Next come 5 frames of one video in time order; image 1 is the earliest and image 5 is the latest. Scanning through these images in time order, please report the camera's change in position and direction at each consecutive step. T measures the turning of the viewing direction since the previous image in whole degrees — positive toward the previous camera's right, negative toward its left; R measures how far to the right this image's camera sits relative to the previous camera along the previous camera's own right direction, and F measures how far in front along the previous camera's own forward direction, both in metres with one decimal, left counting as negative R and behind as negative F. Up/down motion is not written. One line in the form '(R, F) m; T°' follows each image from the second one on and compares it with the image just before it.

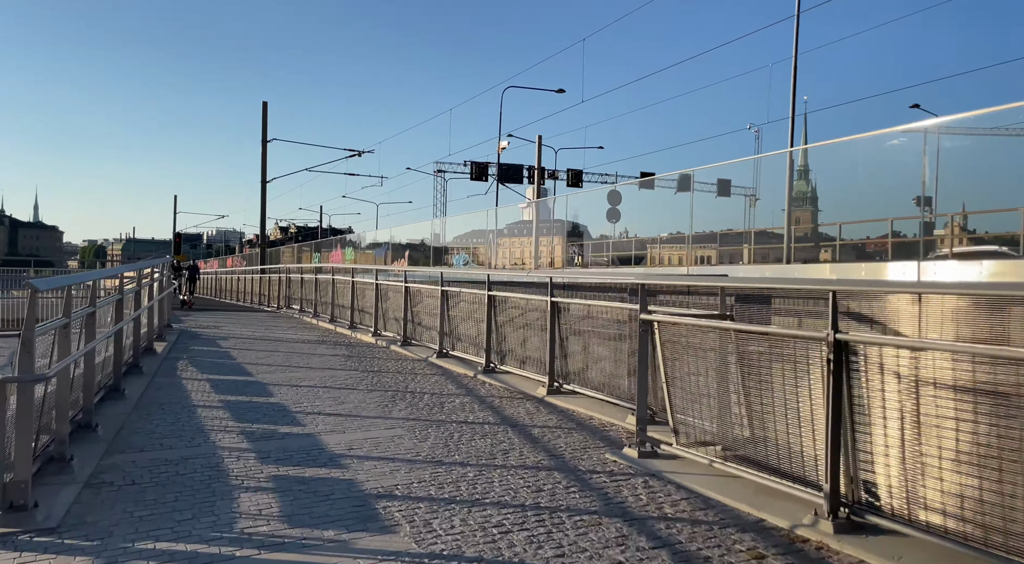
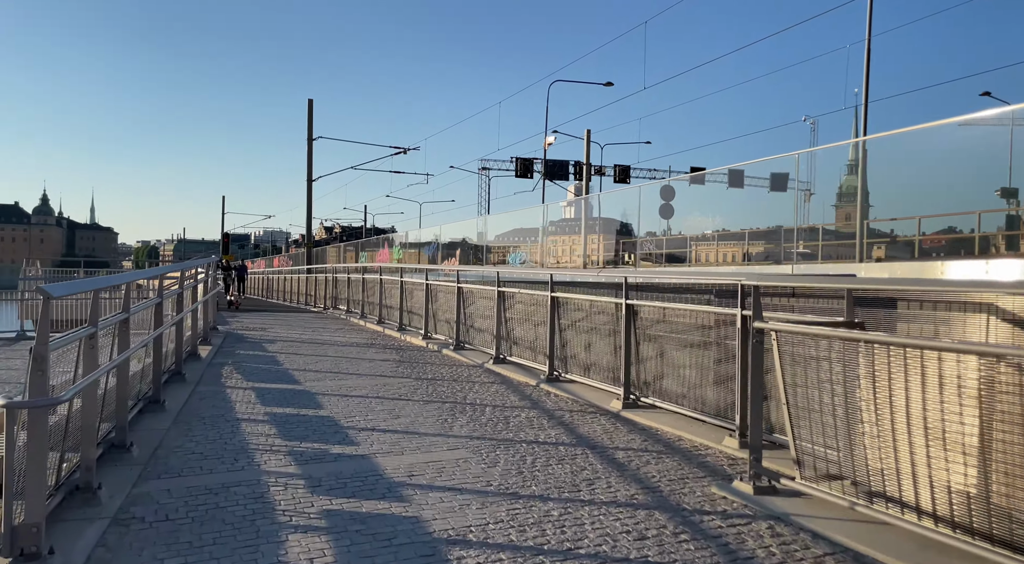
(-0.2, +0.8) m; -3°
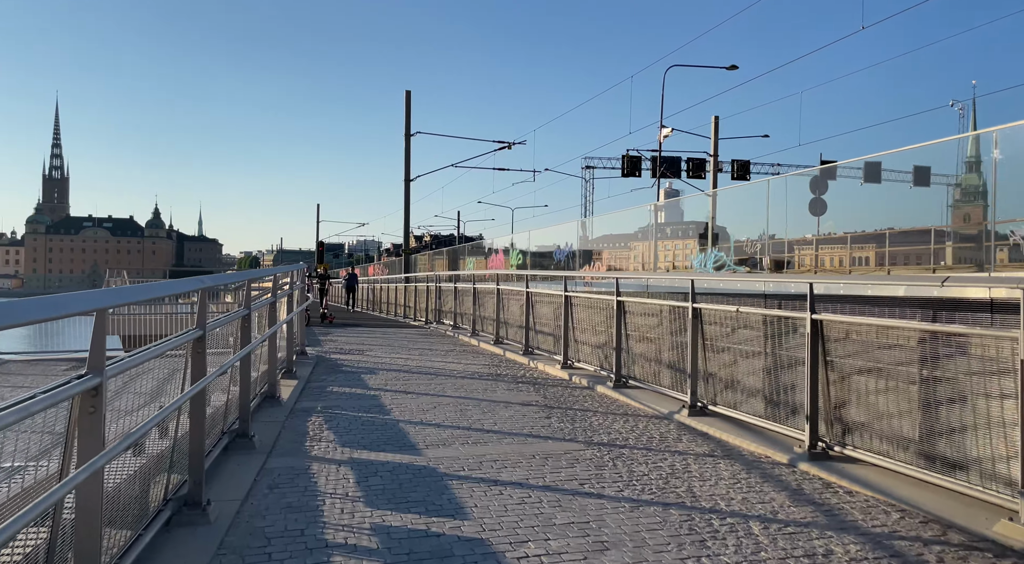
(-1.0, +3.2) m; -6°
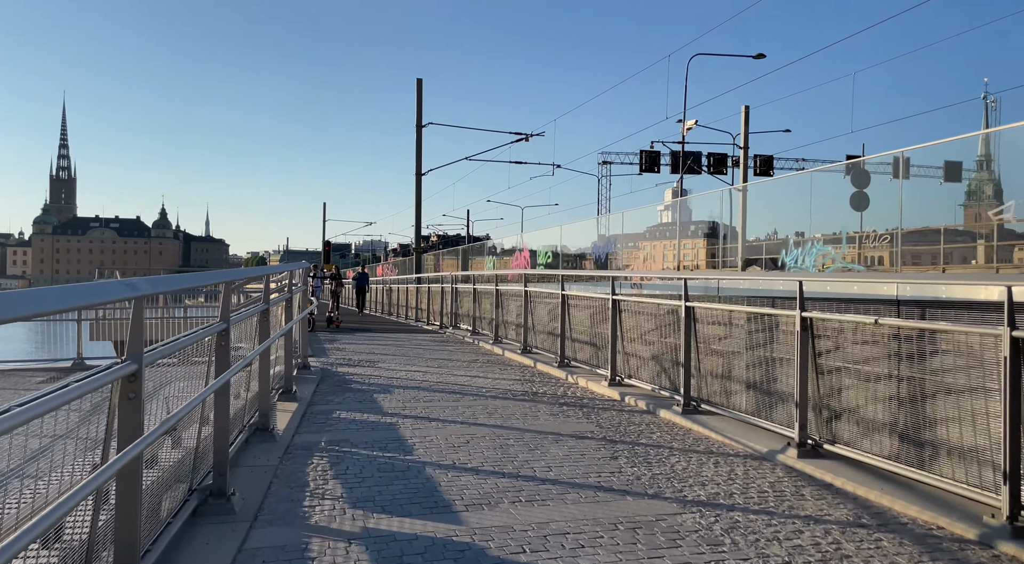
(-0.4, +1.6) m; 0°
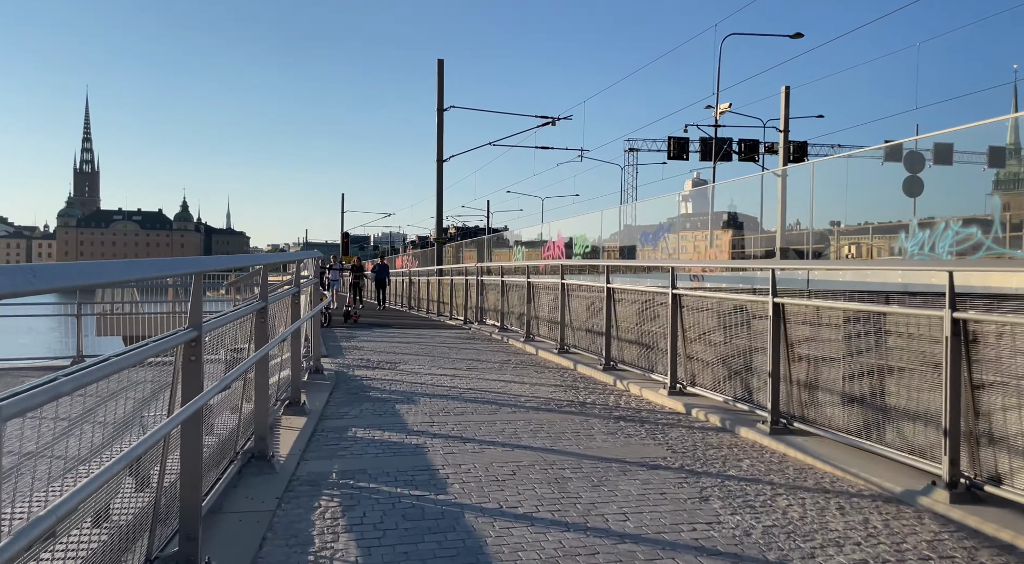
(-0.2, +1.3) m; -1°
